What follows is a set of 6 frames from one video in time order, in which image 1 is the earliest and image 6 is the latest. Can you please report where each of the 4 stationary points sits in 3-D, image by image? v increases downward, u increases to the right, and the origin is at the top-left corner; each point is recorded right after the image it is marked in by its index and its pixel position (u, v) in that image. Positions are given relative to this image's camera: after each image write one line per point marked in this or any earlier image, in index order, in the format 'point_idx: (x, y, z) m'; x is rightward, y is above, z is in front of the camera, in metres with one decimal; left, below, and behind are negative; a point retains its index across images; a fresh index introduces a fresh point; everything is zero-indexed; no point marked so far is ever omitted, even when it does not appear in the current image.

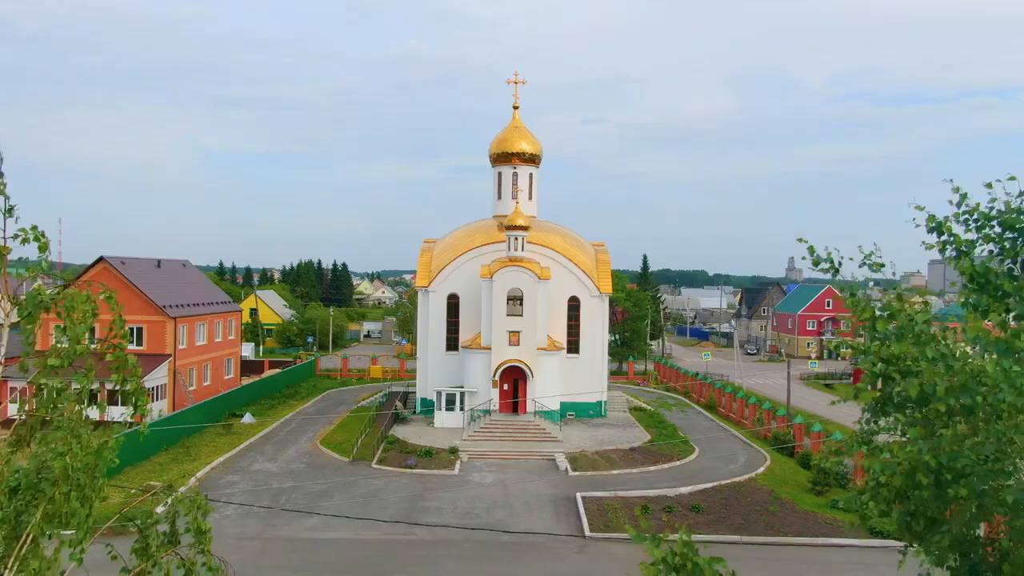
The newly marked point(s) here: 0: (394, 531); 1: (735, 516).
0: (-3.2, -6.4, +18.4) m
1: (+6.2, -6.4, +19.3) m
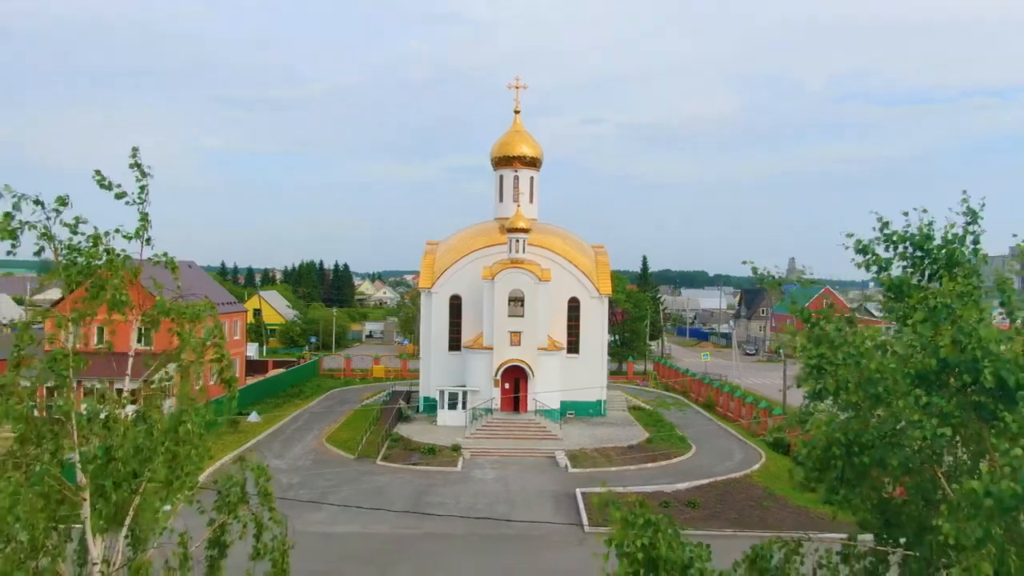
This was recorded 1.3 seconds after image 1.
0: (-3.1, -6.5, +19.1) m
1: (+6.2, -6.4, +20.0) m
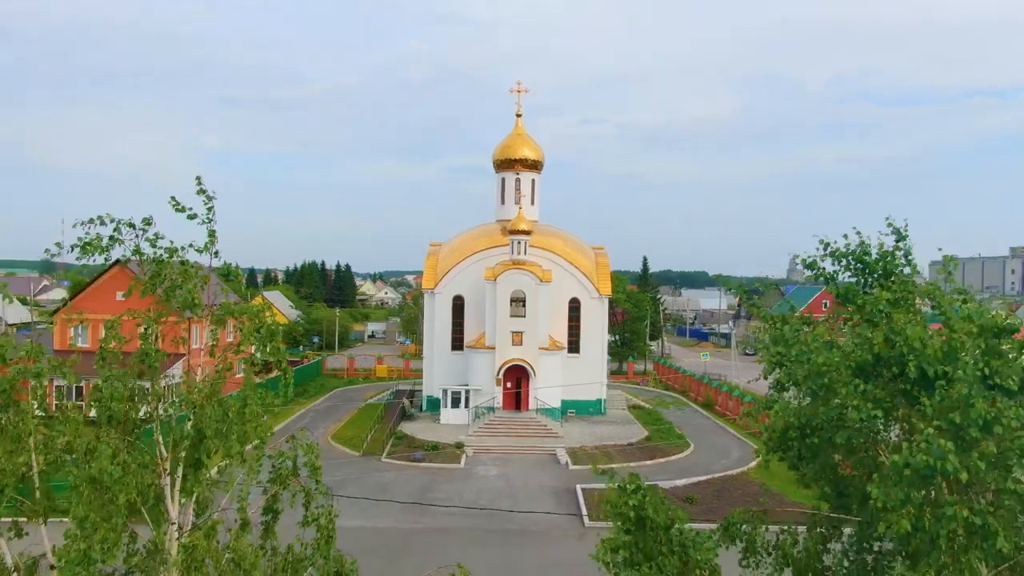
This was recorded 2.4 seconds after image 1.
0: (-3.0, -6.5, +19.7) m
1: (+6.3, -6.4, +20.6) m
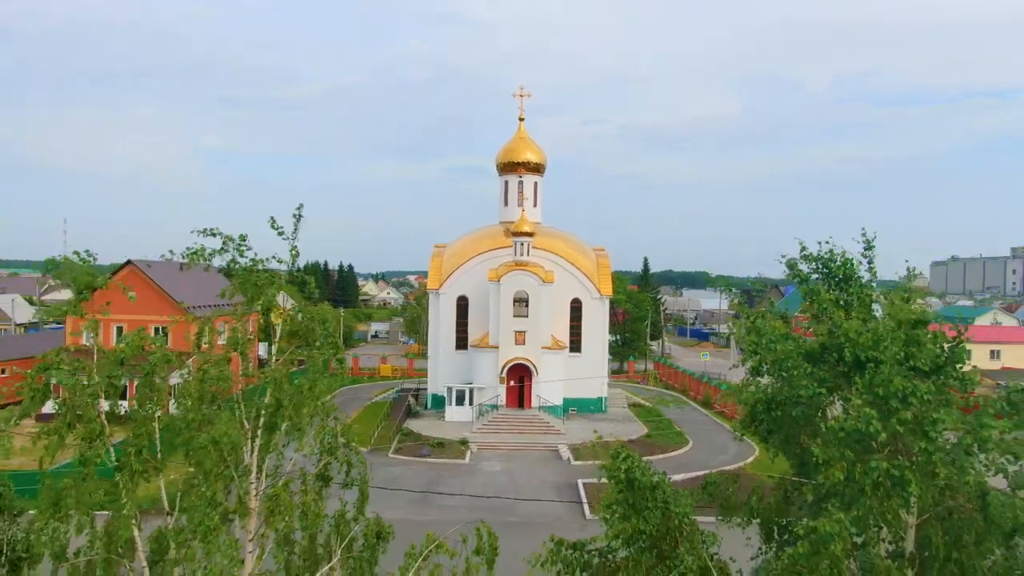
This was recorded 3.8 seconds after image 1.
0: (-2.9, -6.5, +20.5) m
1: (+6.4, -6.5, +21.4) m
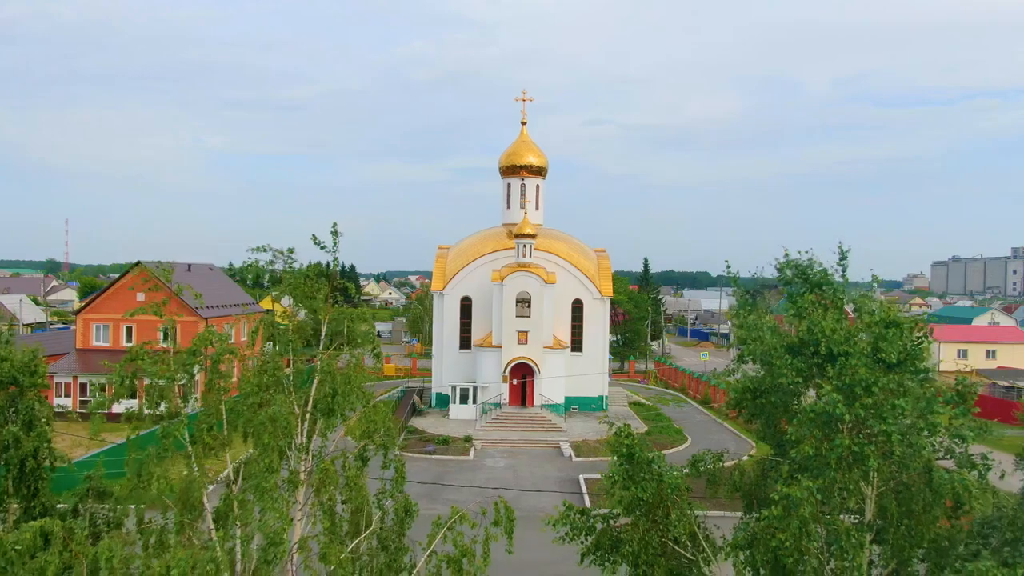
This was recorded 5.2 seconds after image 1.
0: (-2.8, -6.6, +21.3) m
1: (+6.6, -6.5, +22.2) m
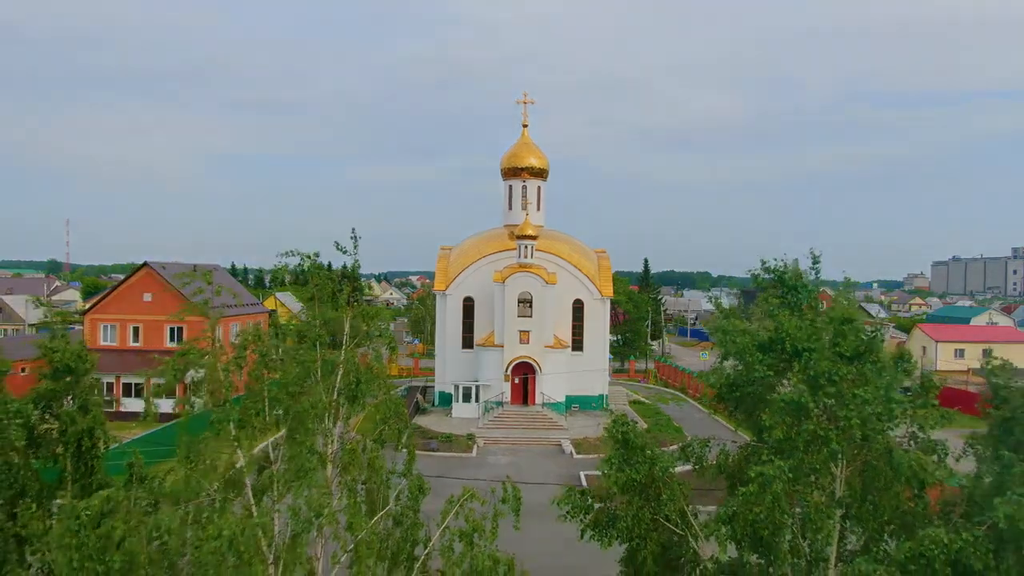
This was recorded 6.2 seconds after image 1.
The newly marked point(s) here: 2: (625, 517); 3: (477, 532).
0: (-2.7, -6.6, +21.9) m
1: (+6.6, -6.5, +22.7) m
2: (+1.4, -2.7, +8.2) m
3: (-0.4, -2.6, +7.3) m
